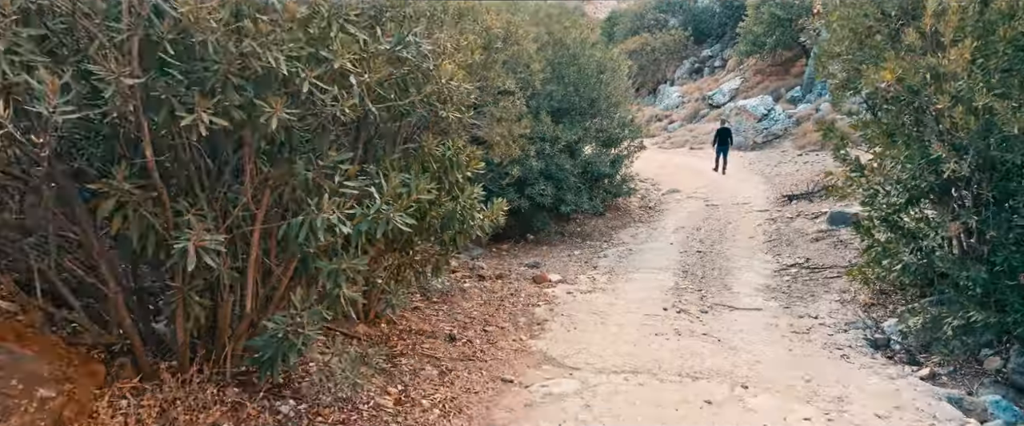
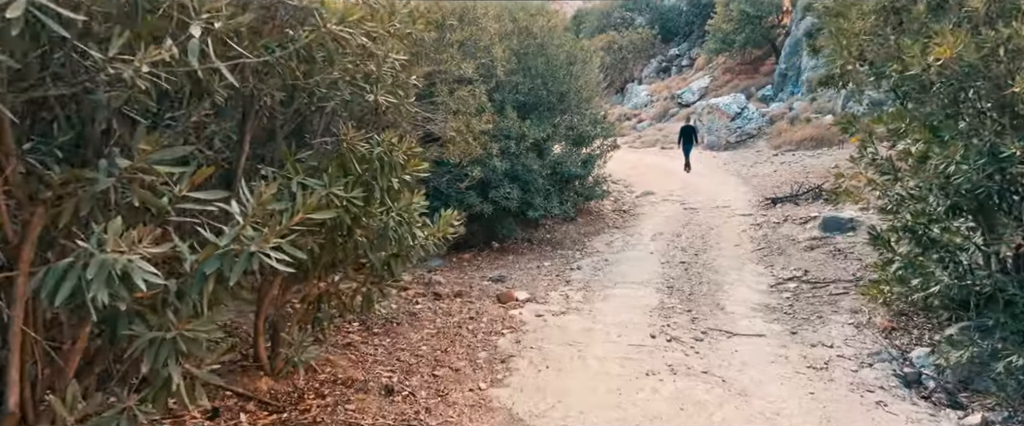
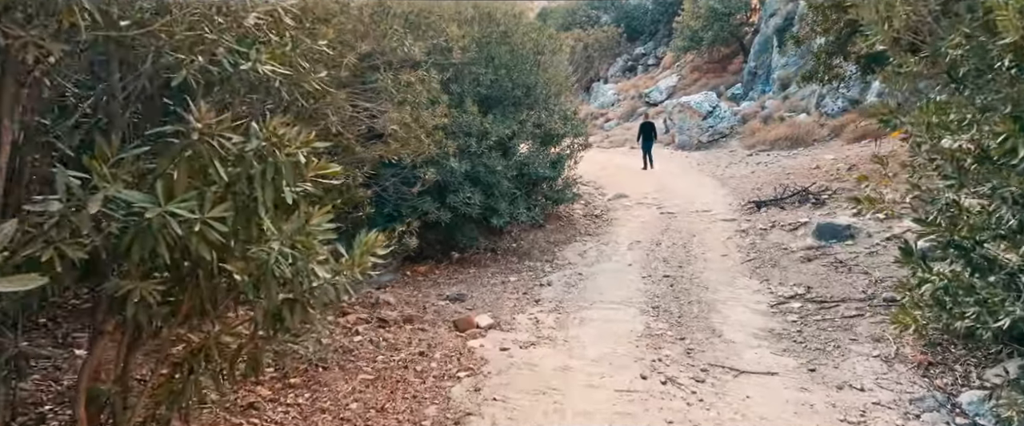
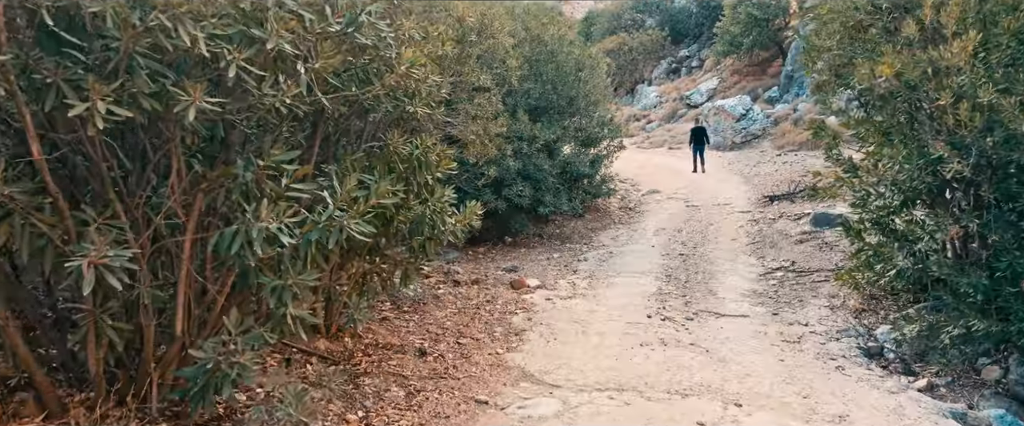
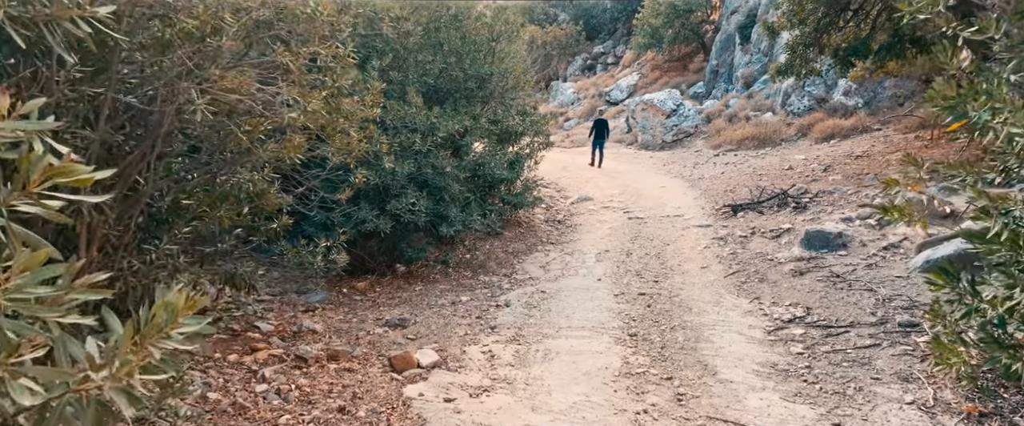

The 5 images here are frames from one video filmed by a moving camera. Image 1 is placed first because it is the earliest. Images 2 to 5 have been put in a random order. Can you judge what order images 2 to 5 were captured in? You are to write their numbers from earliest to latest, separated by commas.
4, 2, 3, 5
